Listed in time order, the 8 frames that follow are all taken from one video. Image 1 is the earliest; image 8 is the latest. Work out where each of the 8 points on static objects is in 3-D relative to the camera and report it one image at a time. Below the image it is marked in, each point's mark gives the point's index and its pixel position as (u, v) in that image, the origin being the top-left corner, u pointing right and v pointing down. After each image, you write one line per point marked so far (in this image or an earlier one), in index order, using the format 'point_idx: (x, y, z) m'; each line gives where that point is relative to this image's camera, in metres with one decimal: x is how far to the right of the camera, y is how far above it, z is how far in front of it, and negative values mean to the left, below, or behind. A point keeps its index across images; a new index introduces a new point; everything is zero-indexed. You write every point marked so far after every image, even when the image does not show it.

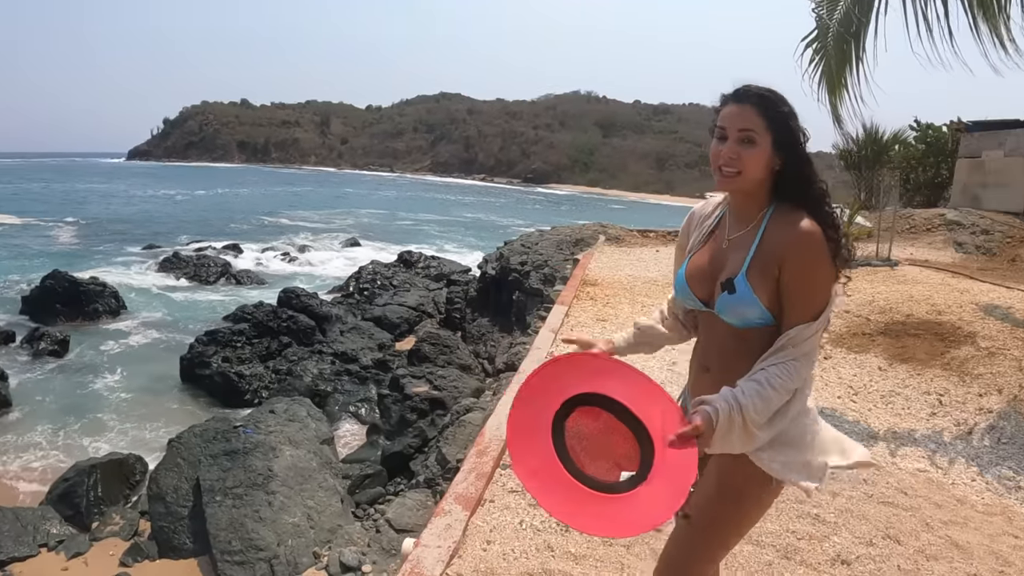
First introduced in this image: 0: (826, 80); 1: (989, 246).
0: (+2.6, +1.7, +6.7) m
1: (+8.5, +0.7, +14.0) m
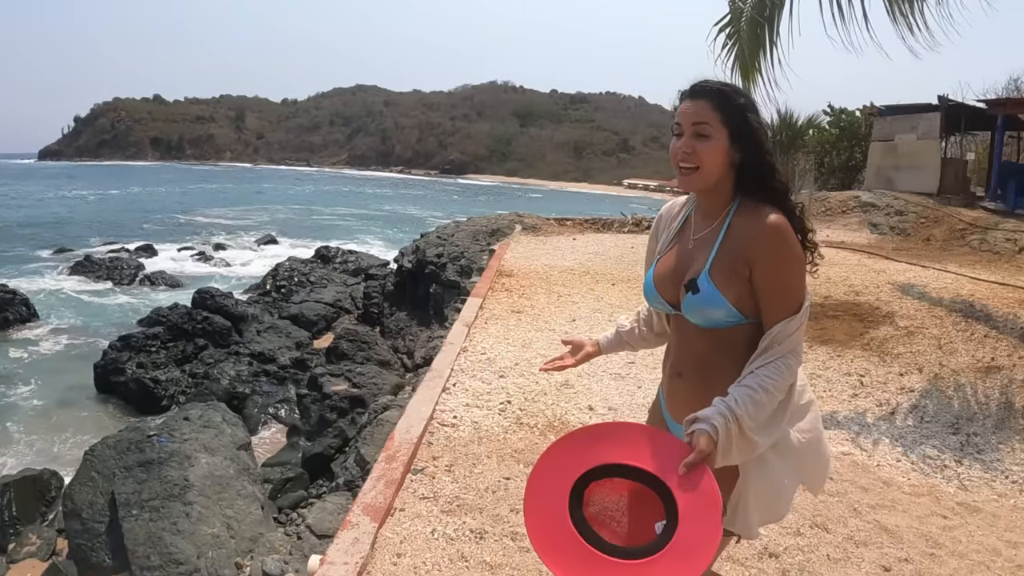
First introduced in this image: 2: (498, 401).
0: (+1.9, +1.8, +6.5) m
1: (+7.1, +1.1, +14.3) m
2: (-0.1, -0.7, +4.9) m
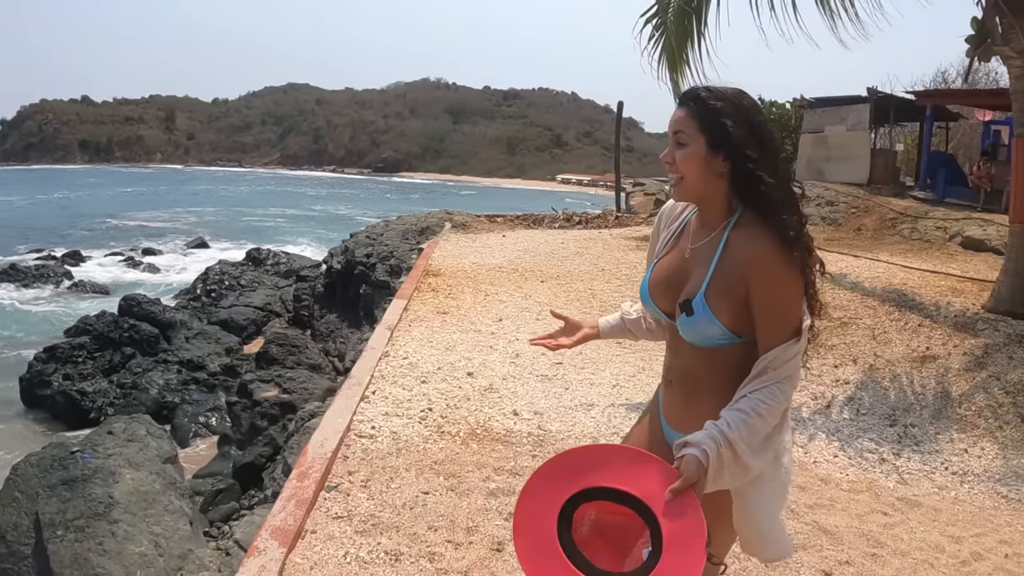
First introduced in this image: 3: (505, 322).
0: (+1.2, +1.9, +6.3) m
1: (+5.8, +1.3, +14.5) m
2: (-0.5, -0.7, +4.5) m
3: (-0.1, -0.3, +6.2) m
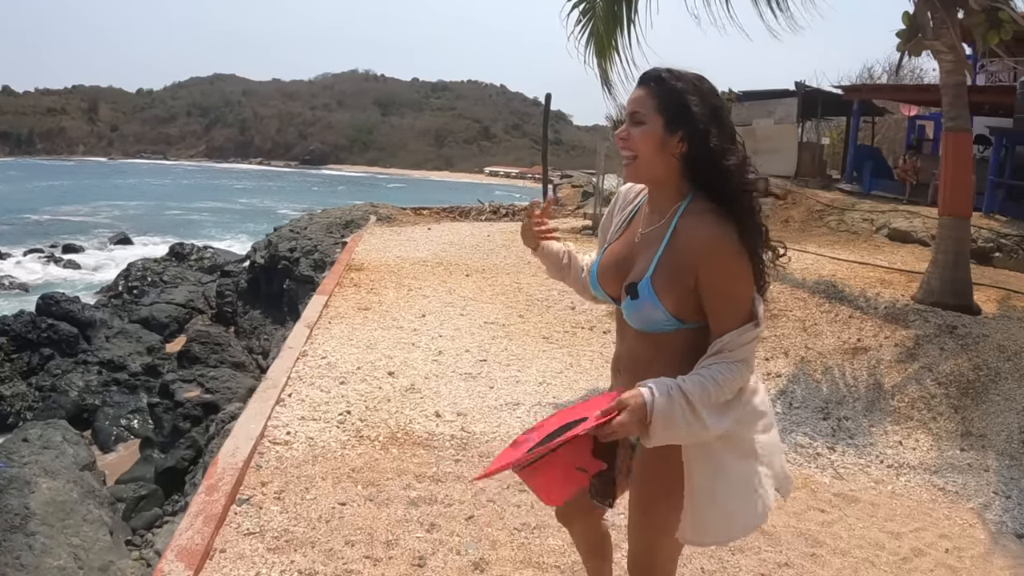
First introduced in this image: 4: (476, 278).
0: (+0.6, +1.9, +6.1) m
1: (+4.6, +1.4, +14.6) m
2: (-0.9, -0.7, +4.2) m
3: (-0.6, -0.2, +5.9) m
4: (-0.3, +0.1, +7.6) m
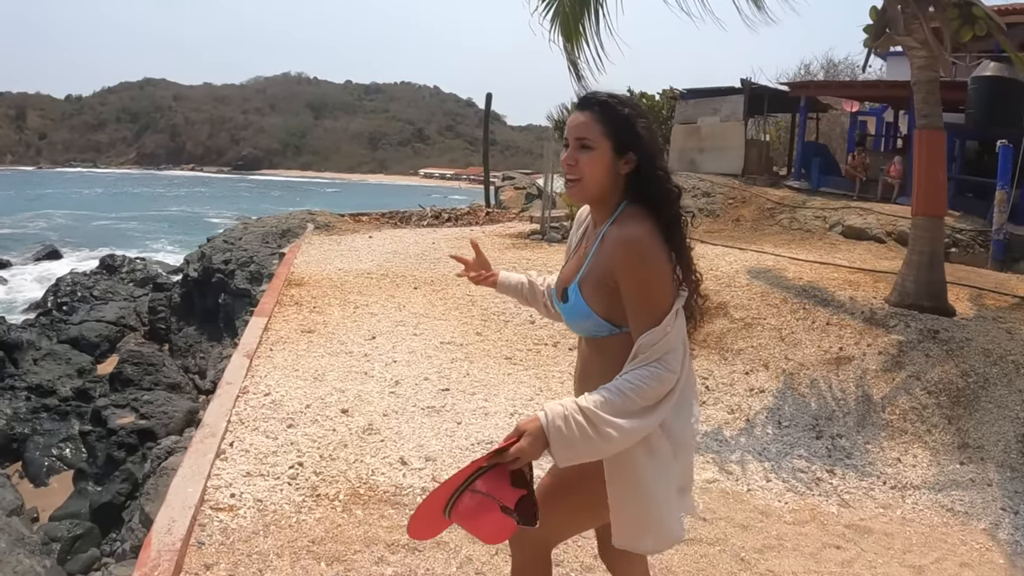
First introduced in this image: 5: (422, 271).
0: (+0.3, +1.8, +5.6) m
1: (+3.6, +1.4, +14.4) m
2: (-1.0, -0.8, +3.6) m
3: (-0.9, -0.3, +5.3) m
4: (-0.7, 0.0, +7.0) m
5: (-0.9, +0.2, +8.1) m
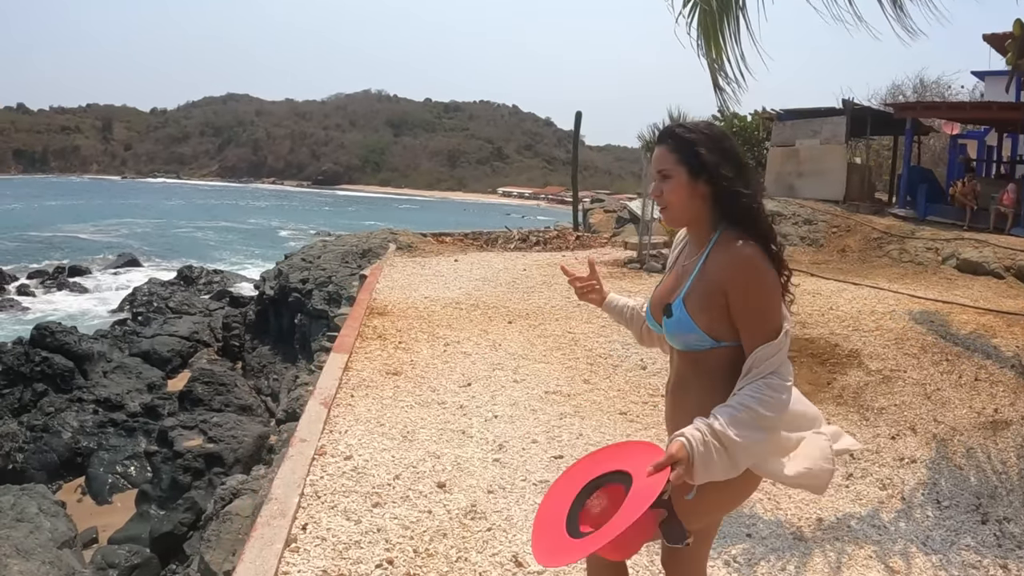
0: (+1.1, +1.6, +5.0) m
1: (+5.1, +0.9, +13.5) m
2: (-0.5, -1.0, +3.0) m
3: (-0.2, -0.6, +4.8) m
4: (+0.1, -0.3, +6.5) m
5: (0.0, -0.1, +7.5) m
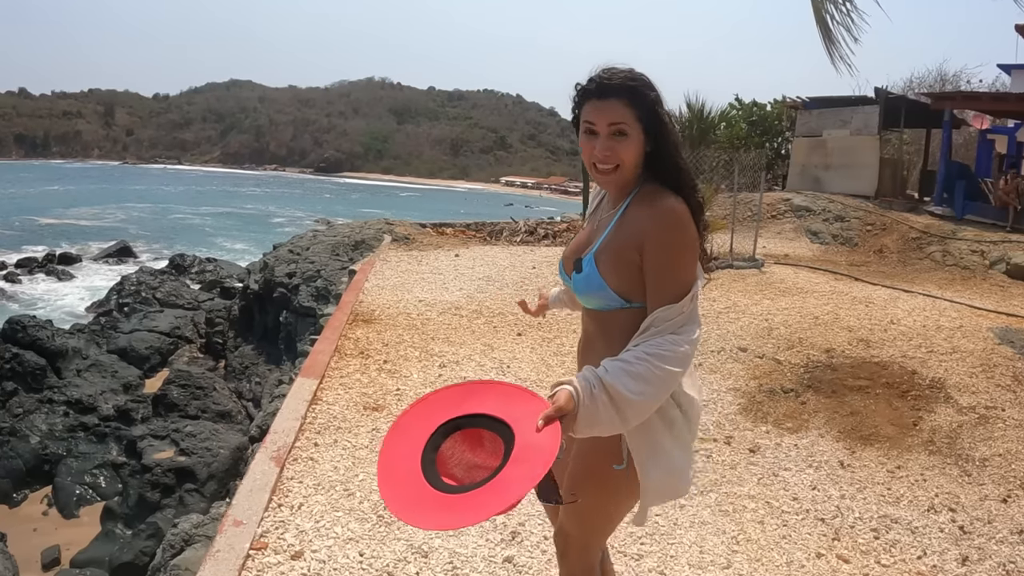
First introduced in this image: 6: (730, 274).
0: (+1.1, +1.5, +3.9) m
1: (+5.2, +0.8, +12.4) m
2: (-0.5, -1.1, +2.0) m
3: (-0.2, -0.6, +3.7) m
4: (+0.1, -0.4, +5.4) m
5: (+0.1, -0.2, +6.5) m
6: (+2.3, +0.1, +8.2) m
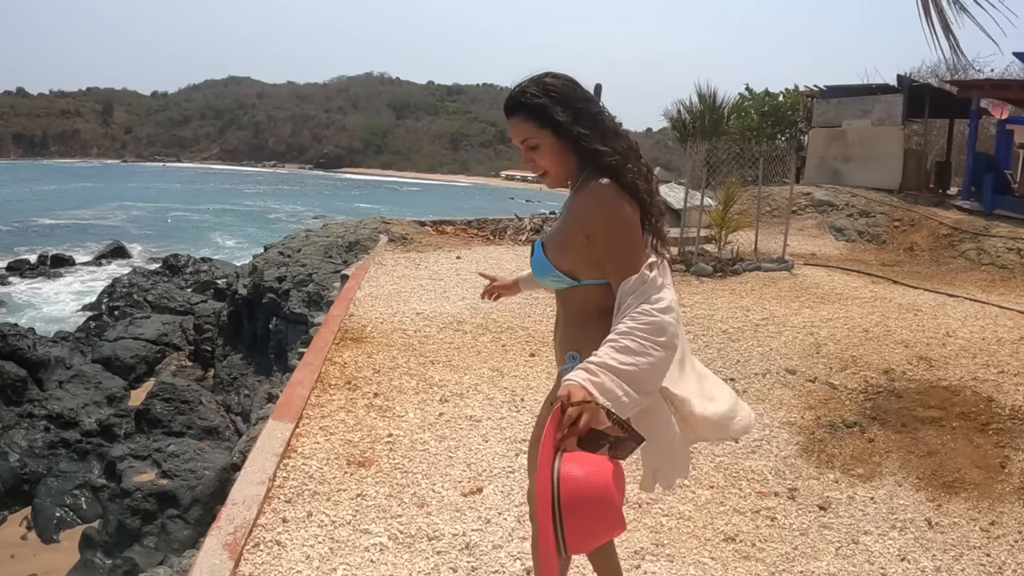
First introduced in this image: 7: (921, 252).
0: (+1.2, +1.4, +3.2) m
1: (+5.3, +0.8, +11.7) m
2: (-0.4, -1.2, +1.3) m
3: (-0.1, -0.7, +3.0) m
4: (+0.2, -0.4, +4.7) m
5: (+0.2, -0.2, +5.8) m
6: (+2.3, +0.1, +7.5) m
7: (+5.5, +0.5, +10.8) m
